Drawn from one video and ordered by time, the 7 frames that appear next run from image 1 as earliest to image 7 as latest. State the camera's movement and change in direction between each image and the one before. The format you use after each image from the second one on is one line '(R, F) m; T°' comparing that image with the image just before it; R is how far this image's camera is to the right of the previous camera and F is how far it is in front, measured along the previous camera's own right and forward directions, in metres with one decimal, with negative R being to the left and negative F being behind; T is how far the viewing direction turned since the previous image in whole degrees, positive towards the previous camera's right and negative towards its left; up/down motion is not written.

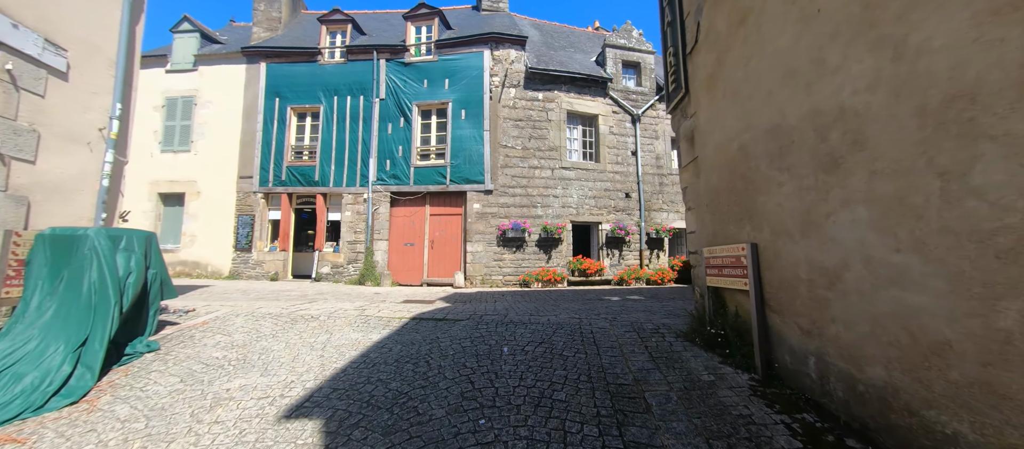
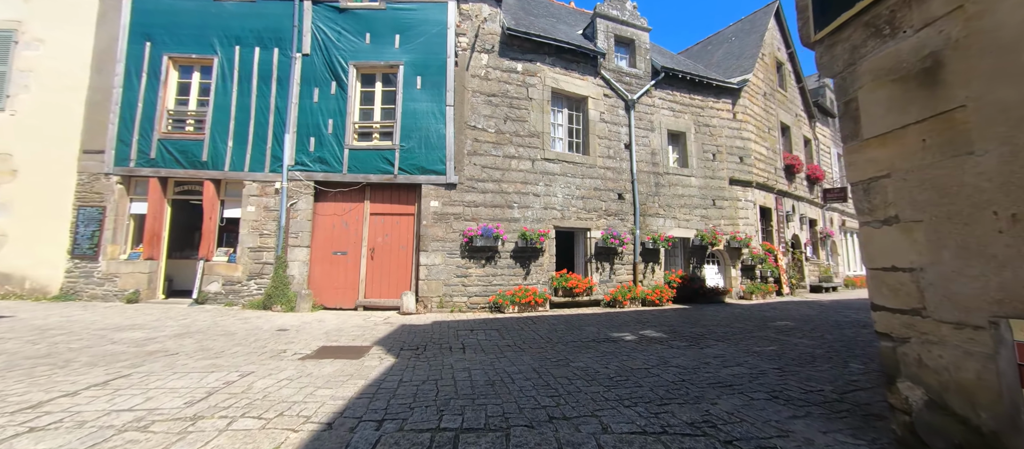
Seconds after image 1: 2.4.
(-0.3, +2.1) m; +8°
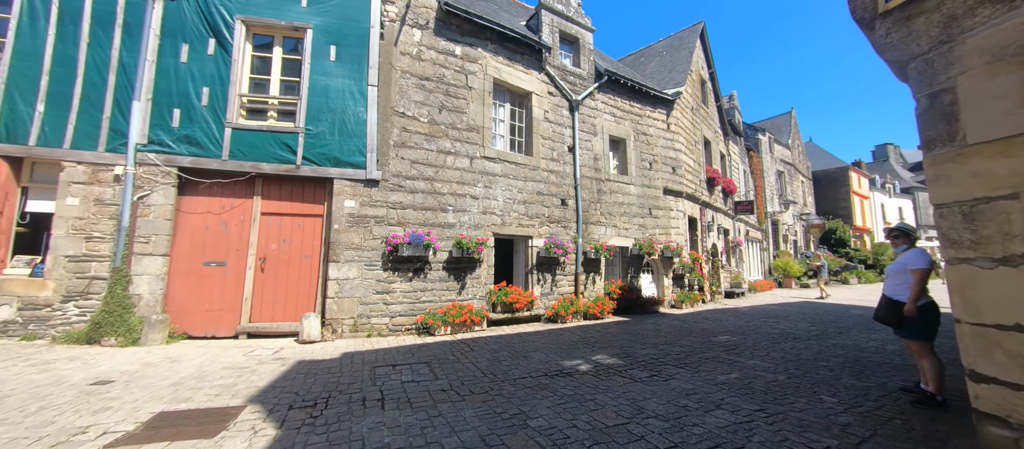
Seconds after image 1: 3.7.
(-0.1, +0.9) m; +12°
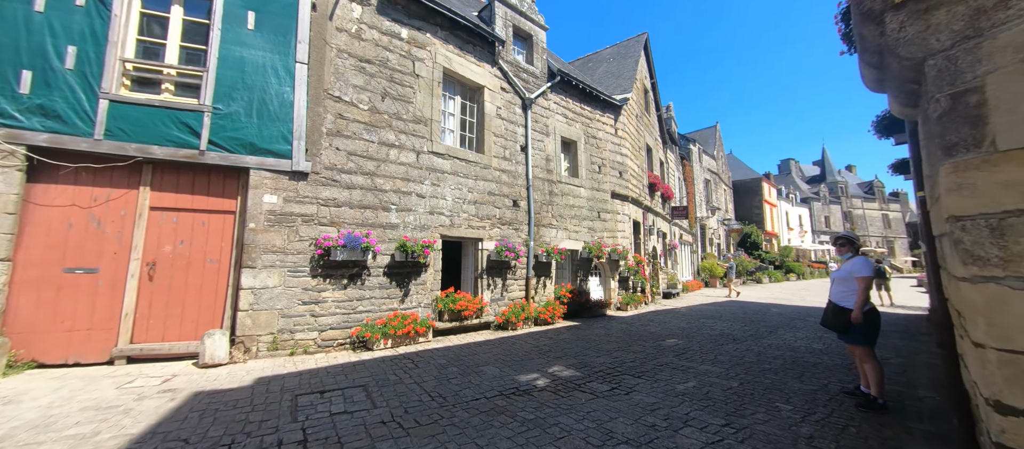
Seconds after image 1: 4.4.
(-0.1, +0.4) m; +9°
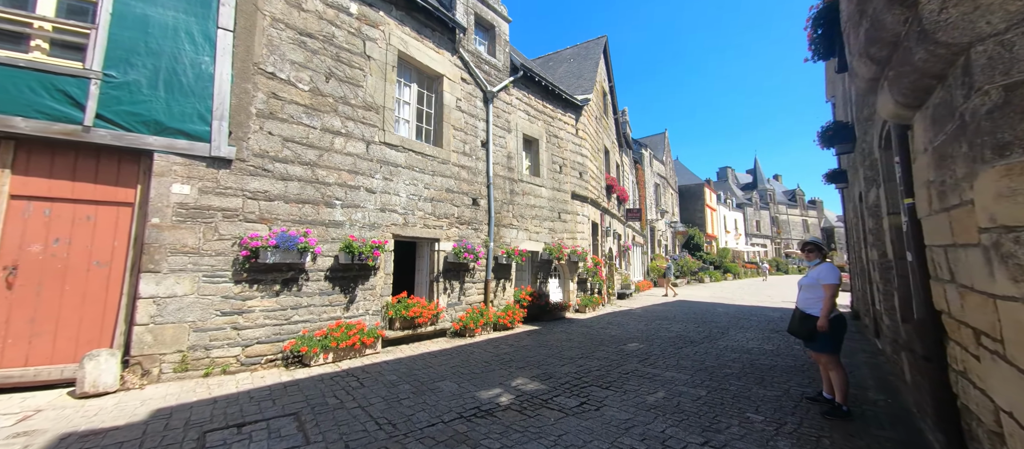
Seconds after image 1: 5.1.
(-0.1, +0.4) m; +7°
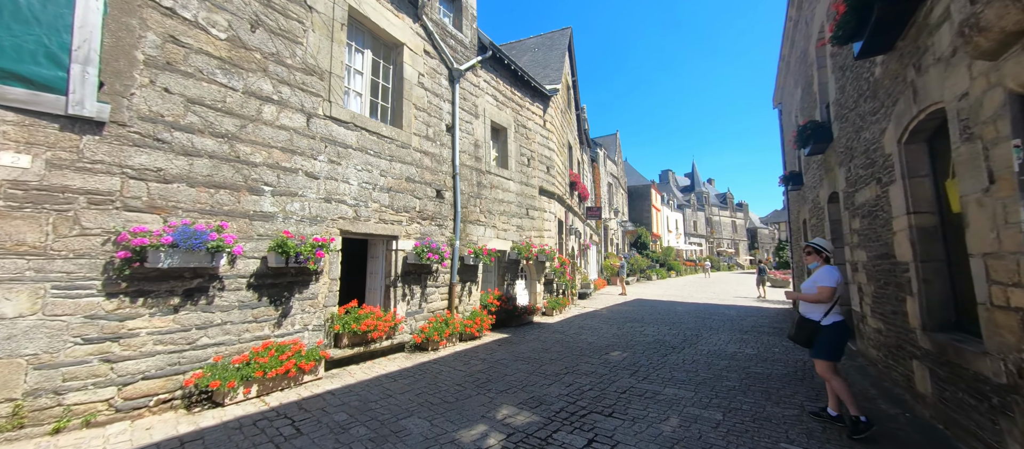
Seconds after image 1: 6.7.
(-0.3, +0.8) m; +8°
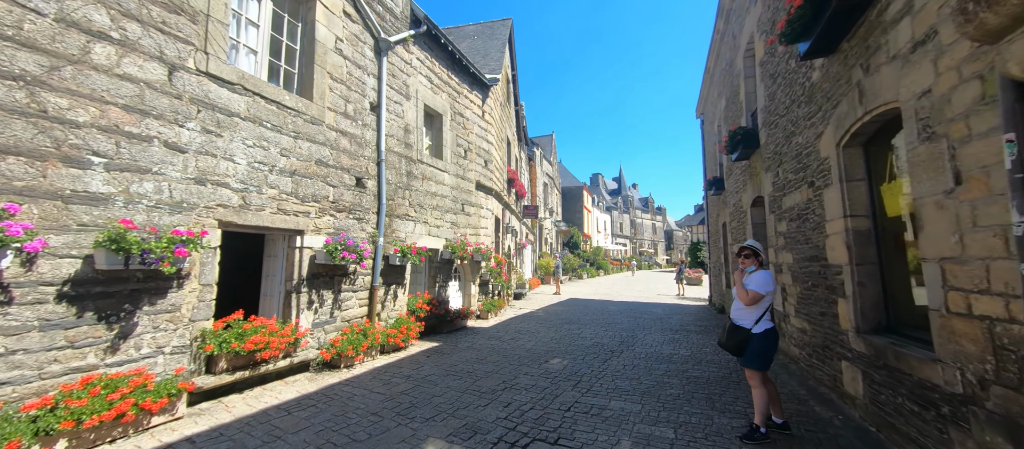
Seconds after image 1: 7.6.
(0.0, +0.6) m; +10°
